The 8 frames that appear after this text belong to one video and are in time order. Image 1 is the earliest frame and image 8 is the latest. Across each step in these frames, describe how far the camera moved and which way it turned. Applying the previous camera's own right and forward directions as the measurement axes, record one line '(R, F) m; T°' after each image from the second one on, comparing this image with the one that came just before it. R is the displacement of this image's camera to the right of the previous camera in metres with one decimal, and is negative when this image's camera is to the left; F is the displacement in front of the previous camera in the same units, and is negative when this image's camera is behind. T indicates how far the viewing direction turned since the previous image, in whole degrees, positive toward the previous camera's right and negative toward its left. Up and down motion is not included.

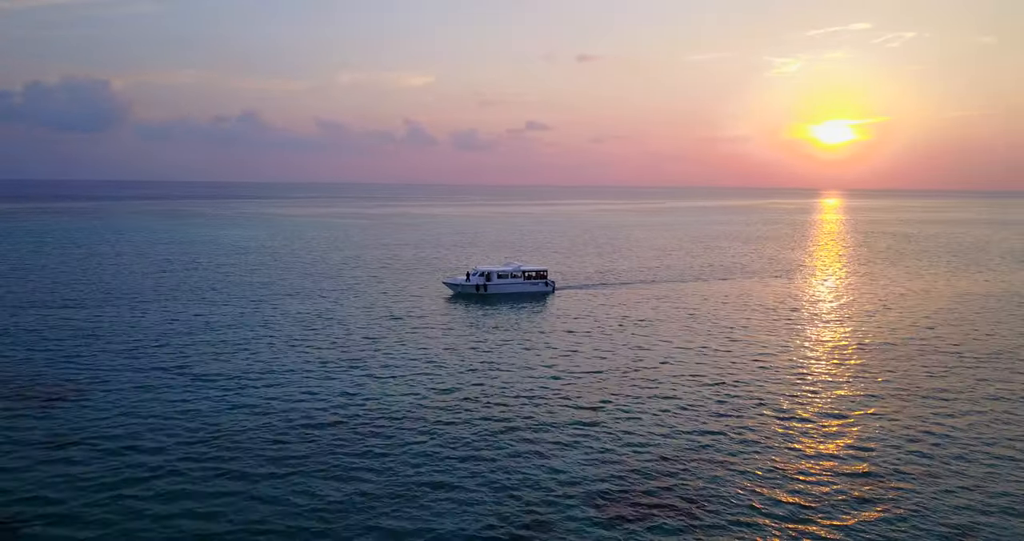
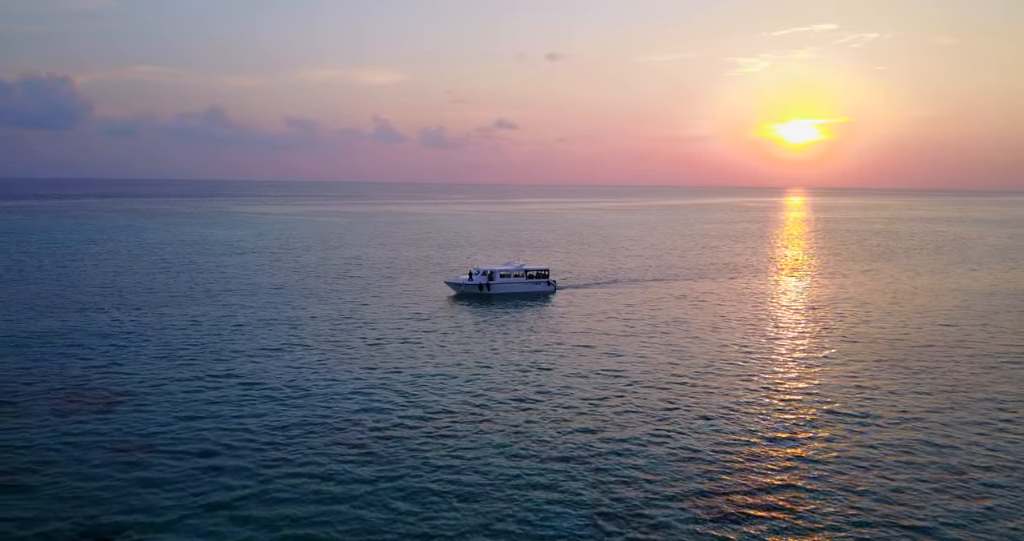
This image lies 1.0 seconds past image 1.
(-4.7, +1.8) m; +2°
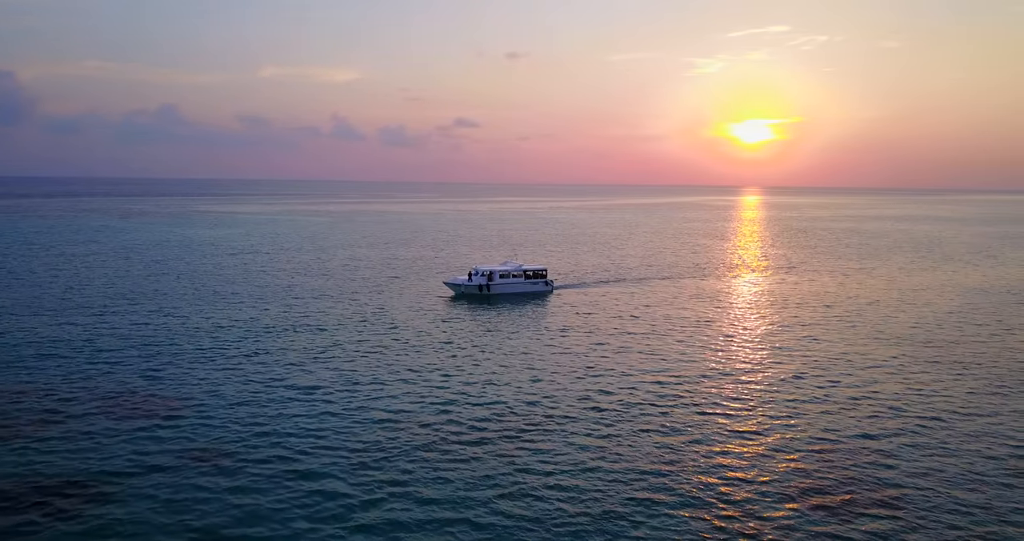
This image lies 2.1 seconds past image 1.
(-5.2, +2.0) m; +3°
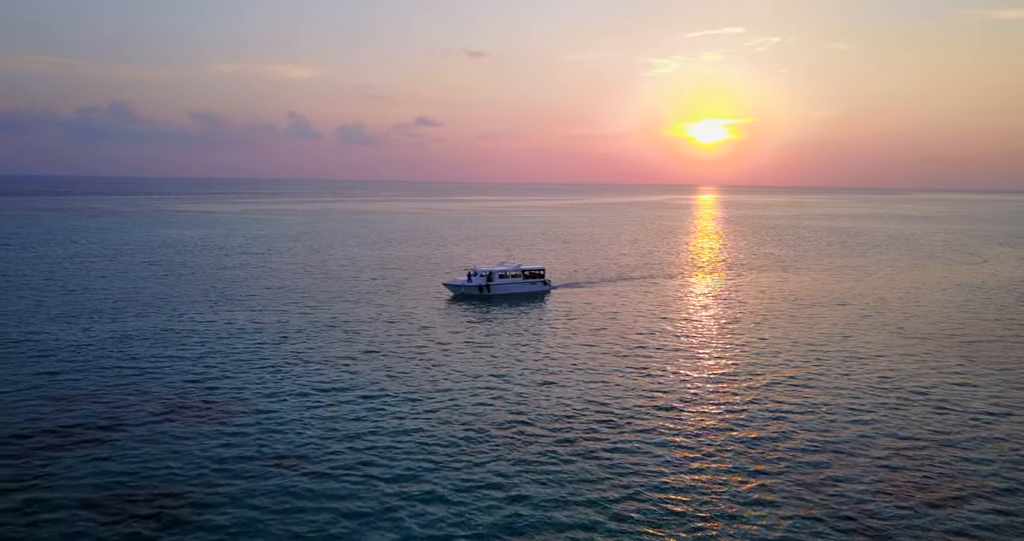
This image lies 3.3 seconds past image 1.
(-5.2, +2.0) m; +3°
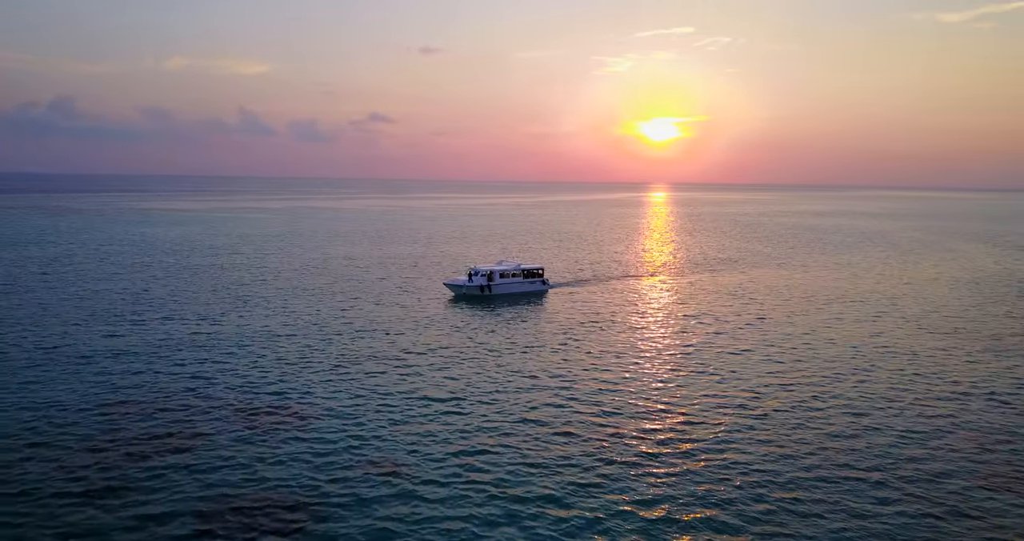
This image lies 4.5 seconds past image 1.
(-5.8, +2.2) m; +3°
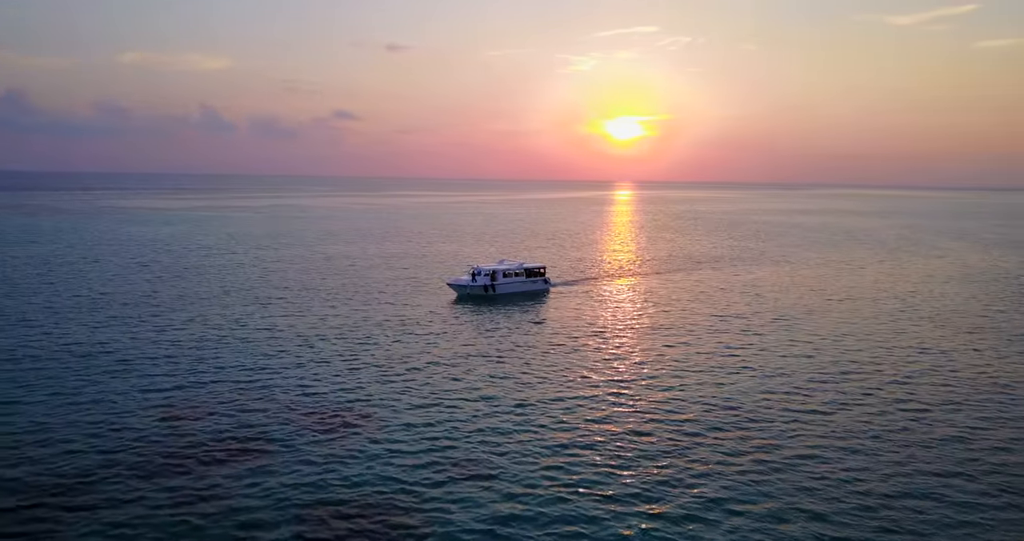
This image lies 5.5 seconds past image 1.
(-4.6, +1.7) m; +2°
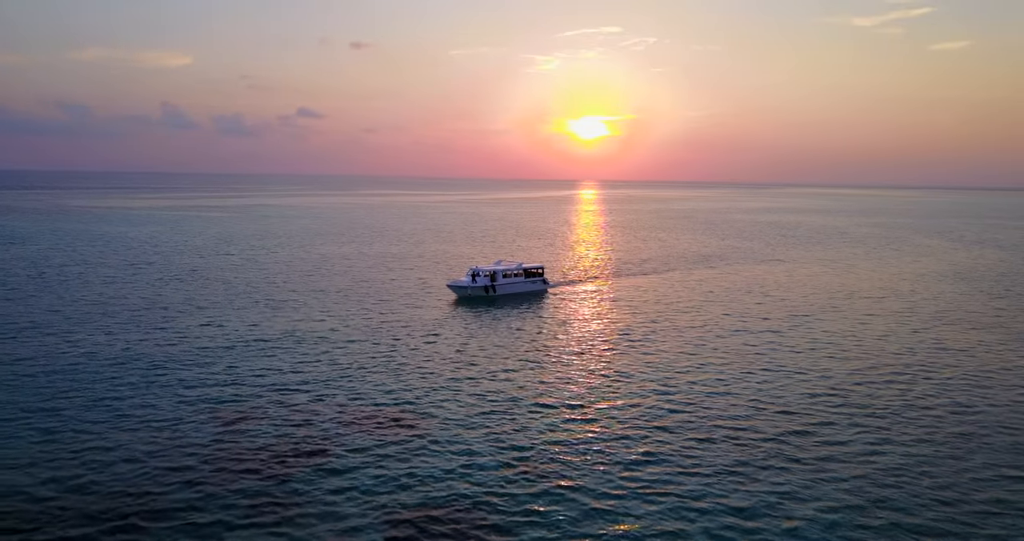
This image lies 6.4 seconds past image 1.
(-4.1, +1.6) m; +2°
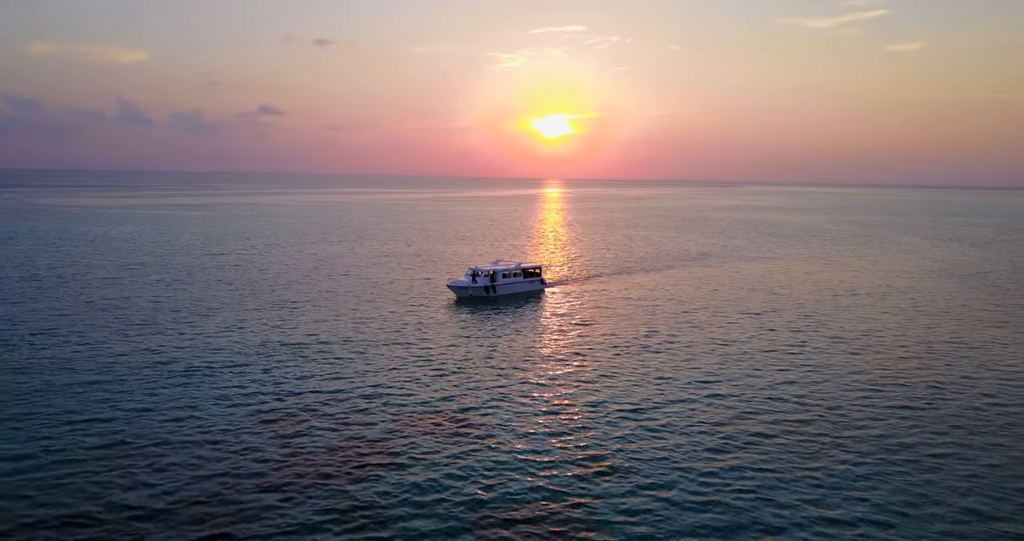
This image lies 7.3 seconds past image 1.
(-4.0, +1.7) m; +2°
